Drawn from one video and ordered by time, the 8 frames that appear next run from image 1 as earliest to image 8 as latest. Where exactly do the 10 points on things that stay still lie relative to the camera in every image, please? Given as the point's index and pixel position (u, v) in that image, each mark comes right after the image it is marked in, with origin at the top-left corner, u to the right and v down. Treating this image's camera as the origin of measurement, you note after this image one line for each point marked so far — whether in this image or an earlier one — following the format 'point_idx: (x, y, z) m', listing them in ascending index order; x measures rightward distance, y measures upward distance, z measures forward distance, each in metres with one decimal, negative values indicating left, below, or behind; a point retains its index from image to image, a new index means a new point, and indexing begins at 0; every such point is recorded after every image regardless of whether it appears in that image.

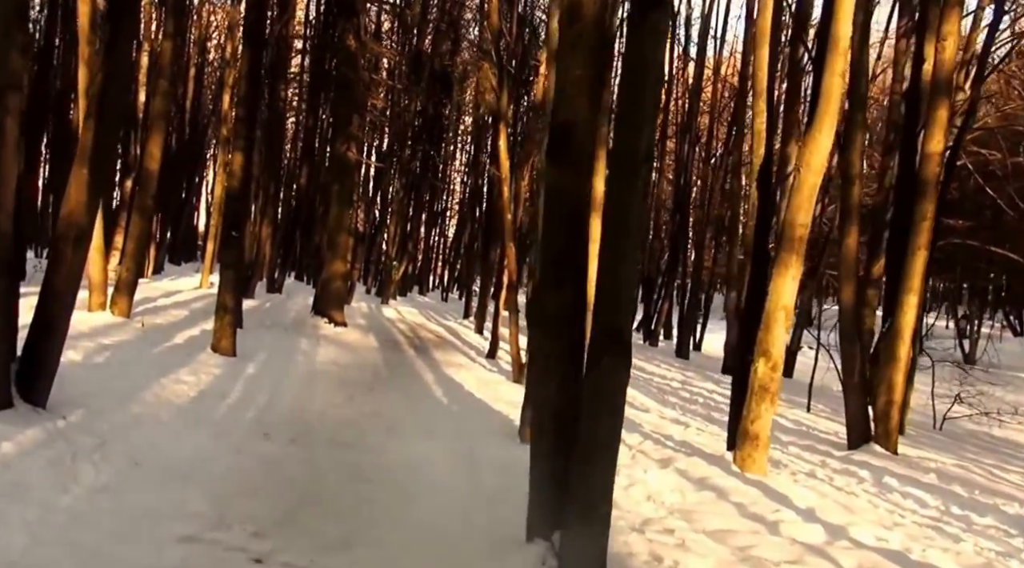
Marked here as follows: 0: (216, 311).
0: (-4.2, -0.4, +12.0) m
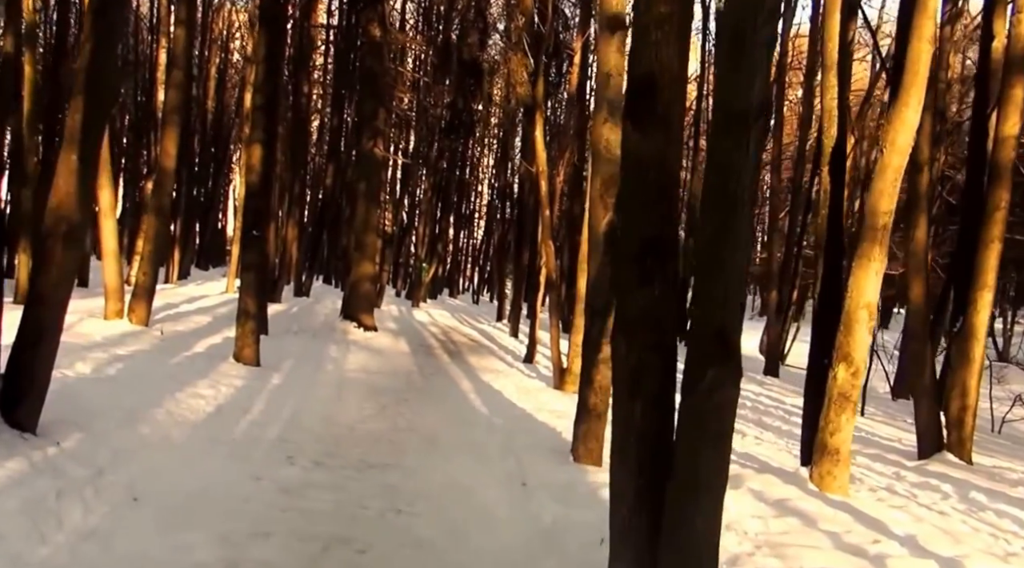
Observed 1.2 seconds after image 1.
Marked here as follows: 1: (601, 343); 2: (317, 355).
0: (-3.7, -0.4, +11.4) m
1: (+0.7, -0.5, +6.3) m
2: (-3.2, -1.1, +13.7) m
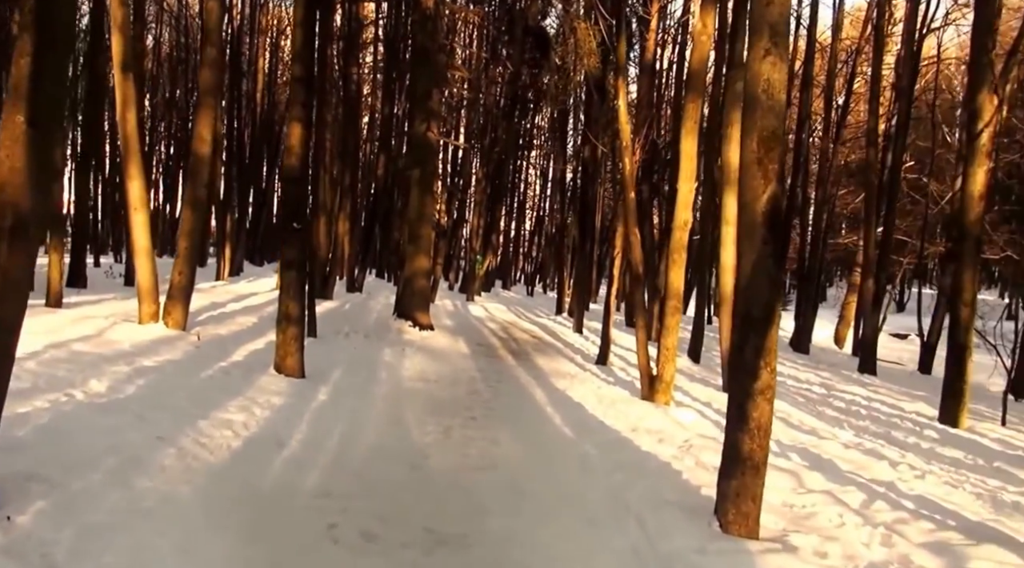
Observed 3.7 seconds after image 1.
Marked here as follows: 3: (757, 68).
0: (-2.7, -0.4, +9.8) m
1: (+1.3, -0.4, +4.5) m
2: (-2.1, -1.1, +12.1) m
3: (+1.3, +1.2, +4.5) m
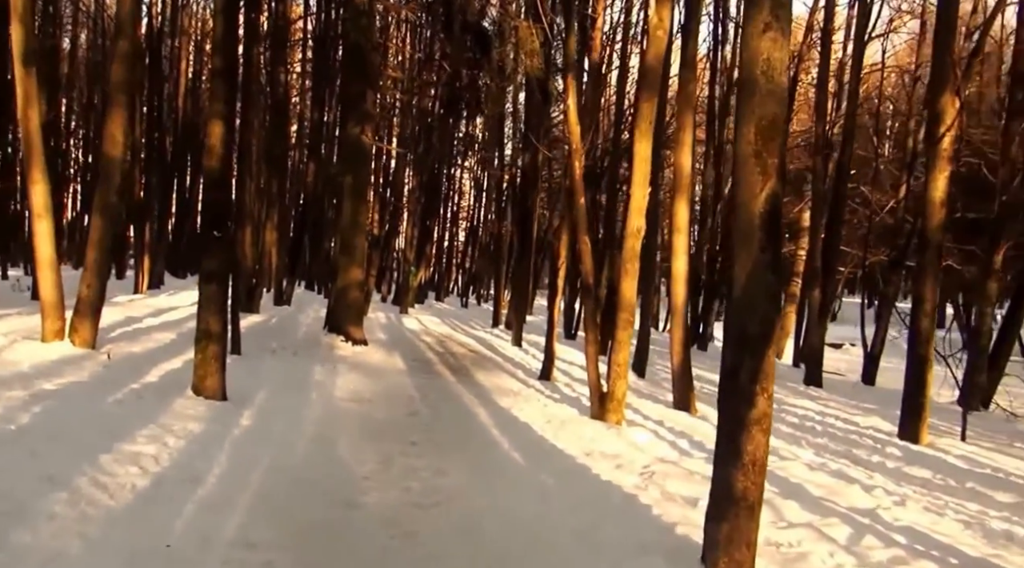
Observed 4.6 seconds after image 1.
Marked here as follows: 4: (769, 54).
0: (-3.3, -0.6, +8.9) m
1: (+1.1, -0.5, +3.9) m
2: (-2.9, -1.3, +11.2) m
3: (+1.1, +1.1, +4.0) m
4: (+1.2, +1.1, +3.9) m
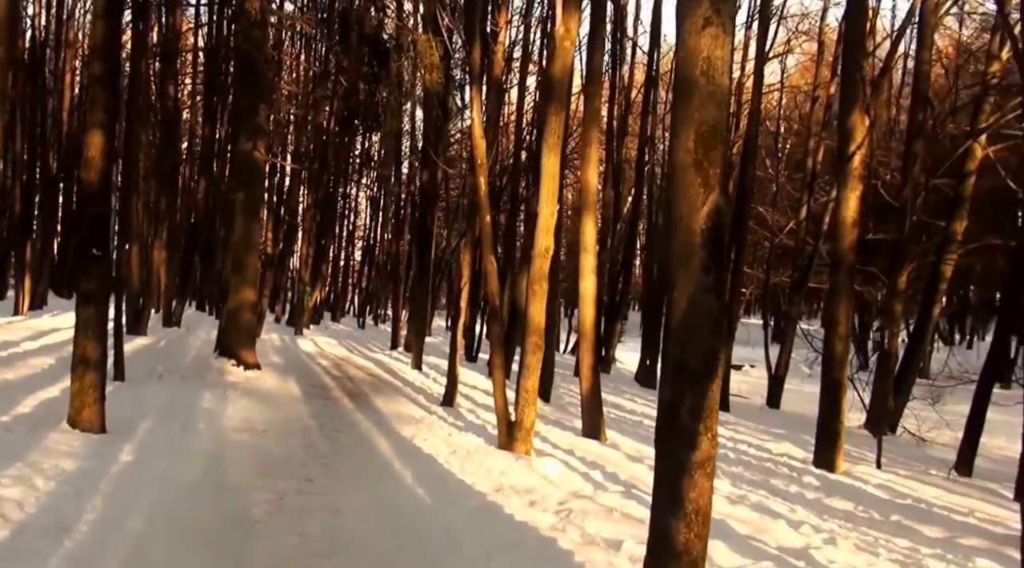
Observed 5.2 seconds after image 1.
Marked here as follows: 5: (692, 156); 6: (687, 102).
0: (-4.2, -0.8, +7.9) m
1: (+0.8, -0.6, +3.4) m
2: (-4.1, -1.5, +10.3) m
3: (+0.8, +1.0, +3.5) m
4: (+0.8, +1.0, +3.5) m
5: (+0.7, +0.5, +3.4) m
6: (+0.7, +0.8, +3.5) m
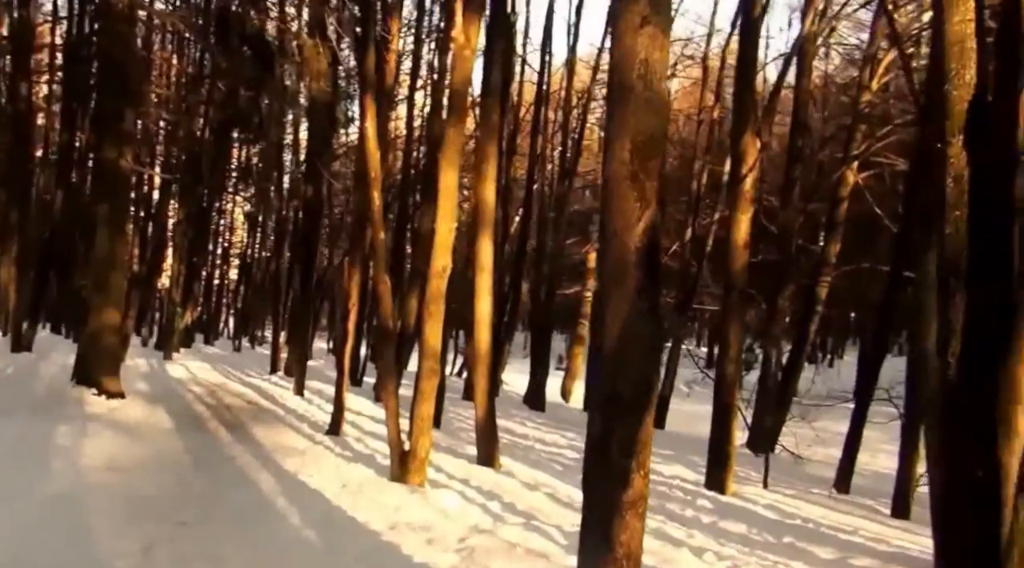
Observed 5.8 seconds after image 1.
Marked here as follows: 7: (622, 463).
0: (-5.1, -1.0, +6.9) m
1: (+0.4, -0.7, +3.2) m
2: (-5.3, -1.8, +9.3) m
3: (+0.4, +0.9, +3.4) m
4: (+0.5, +0.8, +3.3) m
5: (+0.4, +0.4, +3.3) m
6: (+0.4, +0.6, +3.3) m
7: (+0.4, -0.7, +3.2) m
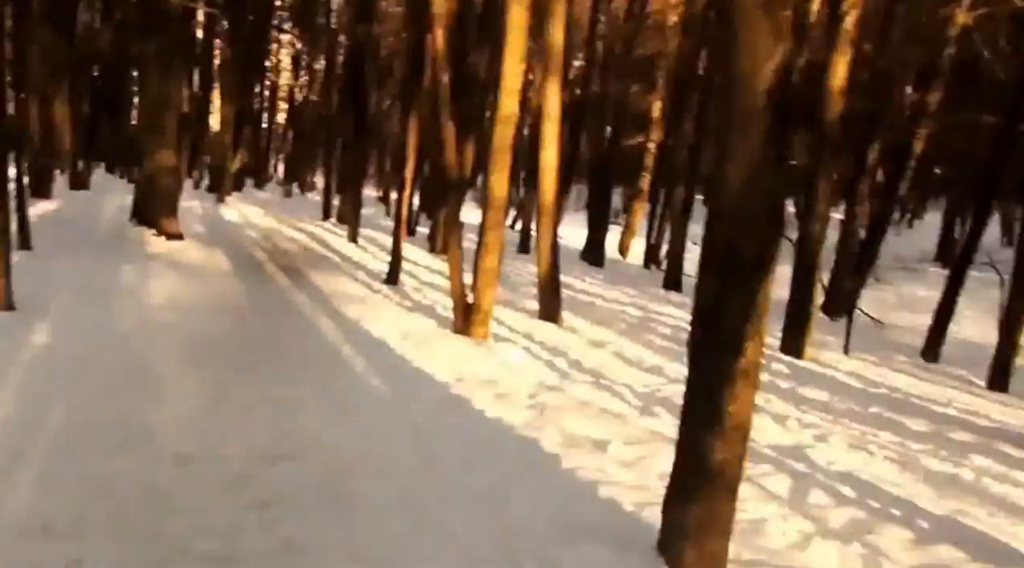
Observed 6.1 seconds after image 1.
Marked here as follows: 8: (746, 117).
0: (-4.5, +0.4, +6.9) m
1: (+0.8, -0.2, +2.8) m
2: (-4.5, 0.0, +9.3) m
3: (+0.8, +1.4, +2.7) m
4: (+0.9, +1.4, +2.7) m
5: (+0.8, +0.9, +2.7) m
6: (+0.8, +1.2, +2.7) m
7: (+0.8, -0.2, +2.8) m
8: (+0.8, +0.6, +2.7) m
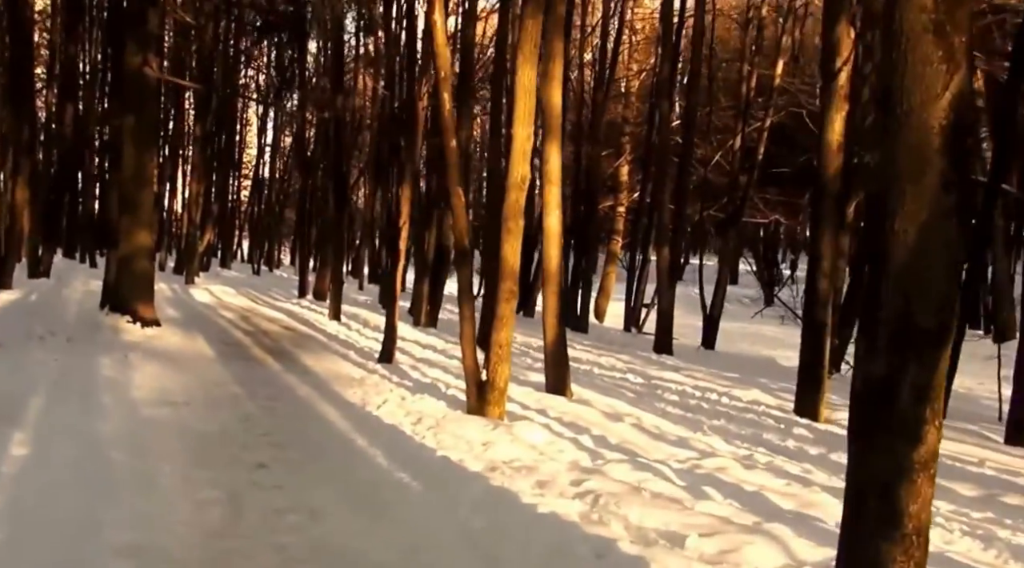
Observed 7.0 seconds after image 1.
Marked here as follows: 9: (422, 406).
0: (-4.3, -0.5, +6.4) m
1: (+1.3, -0.5, +2.6) m
2: (-4.4, -1.0, +8.8) m
3: (+1.2, +1.1, +2.6) m
4: (+1.3, +1.1, +2.6) m
5: (+1.2, +0.6, +2.5) m
6: (+1.2, +0.9, +2.6) m
7: (+1.2, -0.5, +2.6) m
8: (+1.2, +0.3, +2.5) m
9: (-1.0, -1.3, +9.2) m
